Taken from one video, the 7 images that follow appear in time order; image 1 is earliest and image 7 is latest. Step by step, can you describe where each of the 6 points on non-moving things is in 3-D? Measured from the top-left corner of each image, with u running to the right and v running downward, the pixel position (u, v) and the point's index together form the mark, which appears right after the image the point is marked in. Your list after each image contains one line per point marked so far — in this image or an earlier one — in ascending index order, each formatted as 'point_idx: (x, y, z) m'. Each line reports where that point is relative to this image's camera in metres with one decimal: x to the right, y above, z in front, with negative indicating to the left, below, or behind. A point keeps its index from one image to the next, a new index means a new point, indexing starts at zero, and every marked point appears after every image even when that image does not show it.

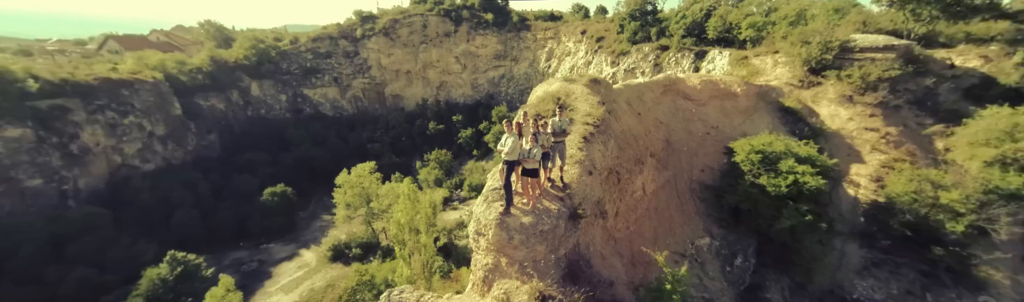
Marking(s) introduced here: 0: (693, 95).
0: (+6.1, +1.9, +12.3) m
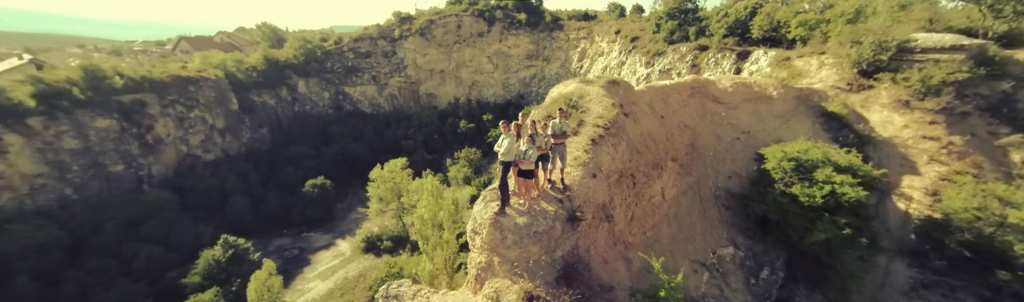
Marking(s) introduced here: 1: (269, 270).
0: (+6.9, +1.7, +11.8) m
1: (-10.5, -5.3, +16.0) m
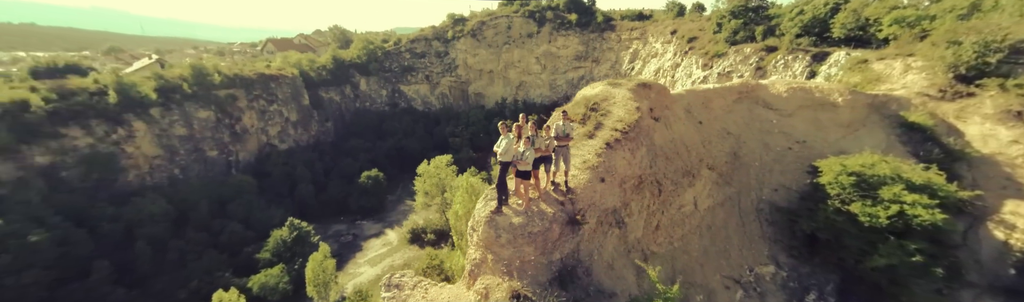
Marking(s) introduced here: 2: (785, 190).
0: (+7.9, +1.4, +10.8) m
1: (-9.0, -5.0, +17.4) m
2: (+6.8, -1.0, +8.9) m
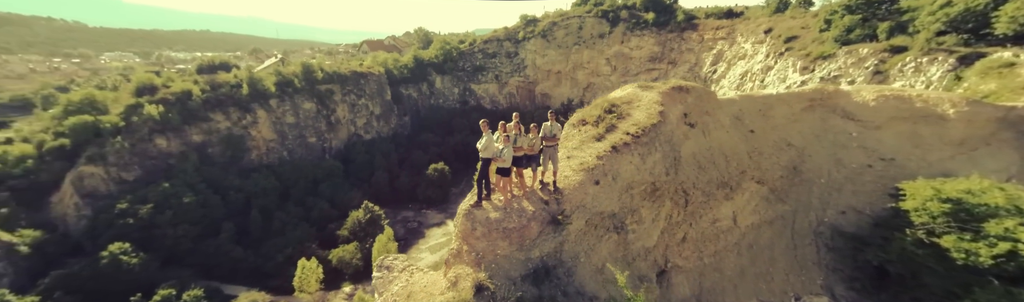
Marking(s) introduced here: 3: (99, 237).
0: (+9.0, +1.0, +9.4) m
1: (-6.5, -4.5, +19.2) m
2: (+7.4, -1.4, +7.7) m
3: (-21.7, -4.6, +19.1) m
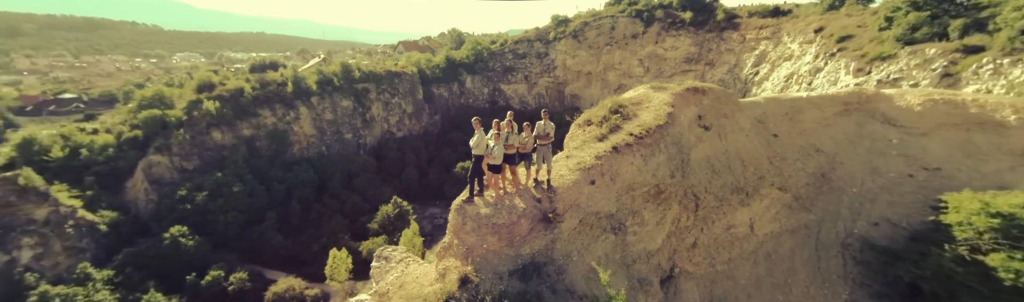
0: (+9.4, +0.8, +8.6) m
1: (-5.4, -4.4, +19.9) m
2: (+7.5, -1.5, +7.2) m
3: (-20.5, -4.1, +21.1) m
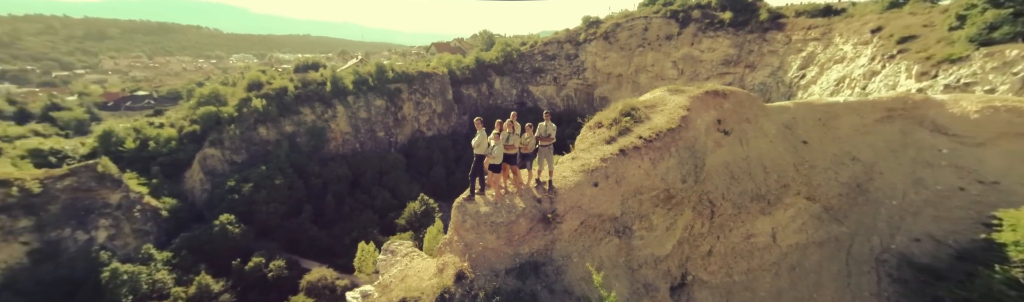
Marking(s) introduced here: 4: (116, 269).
0: (+9.7, +0.5, +7.9) m
1: (-4.1, -4.3, +20.3) m
2: (+7.7, -1.7, +6.6) m
3: (-19.1, -3.7, +22.9) m
4: (-19.1, -5.7, +17.3) m
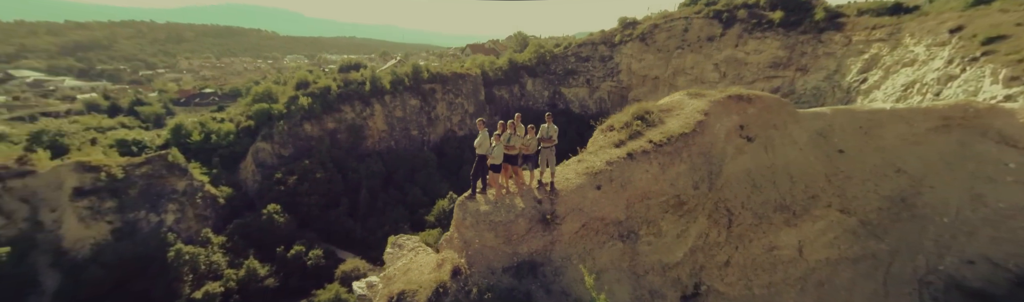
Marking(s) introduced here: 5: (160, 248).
0: (+10.0, +0.2, +7.0) m
1: (-2.7, -4.3, +20.7) m
2: (+7.8, -1.9, +5.9) m
3: (-17.3, -3.2, +24.6) m
4: (-18.0, -5.2, +19.1) m
5: (-19.9, -5.3, +19.9) m
